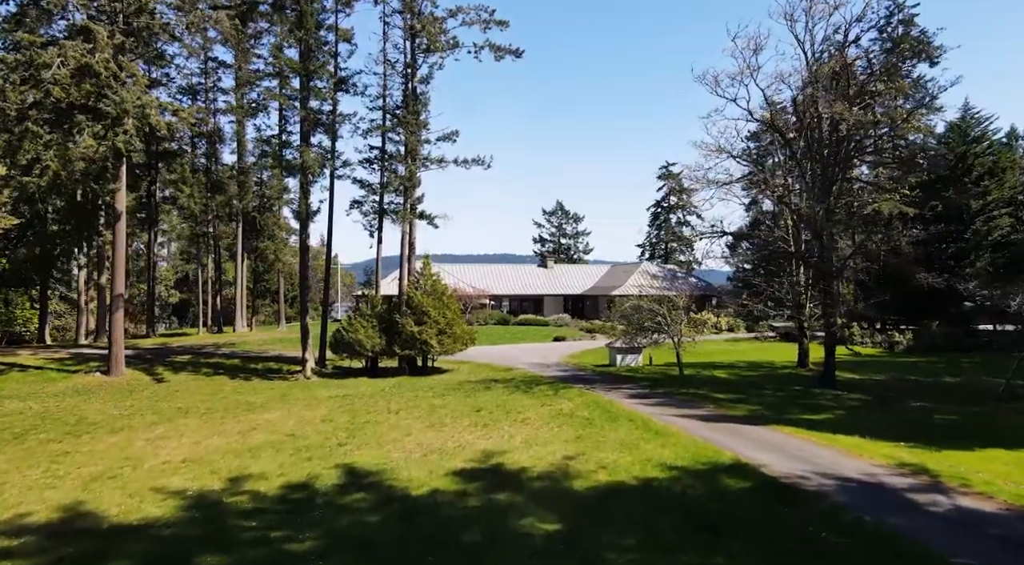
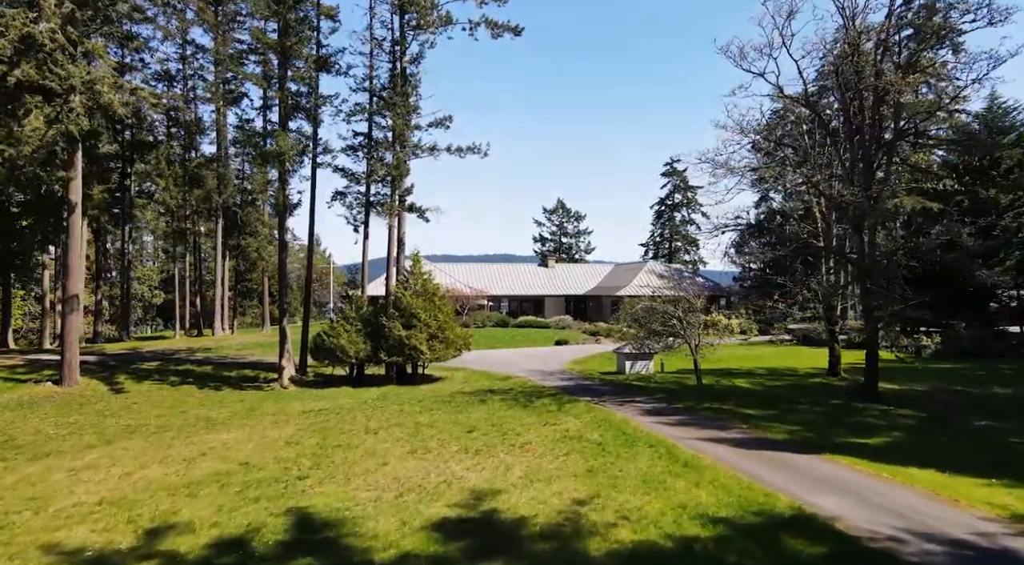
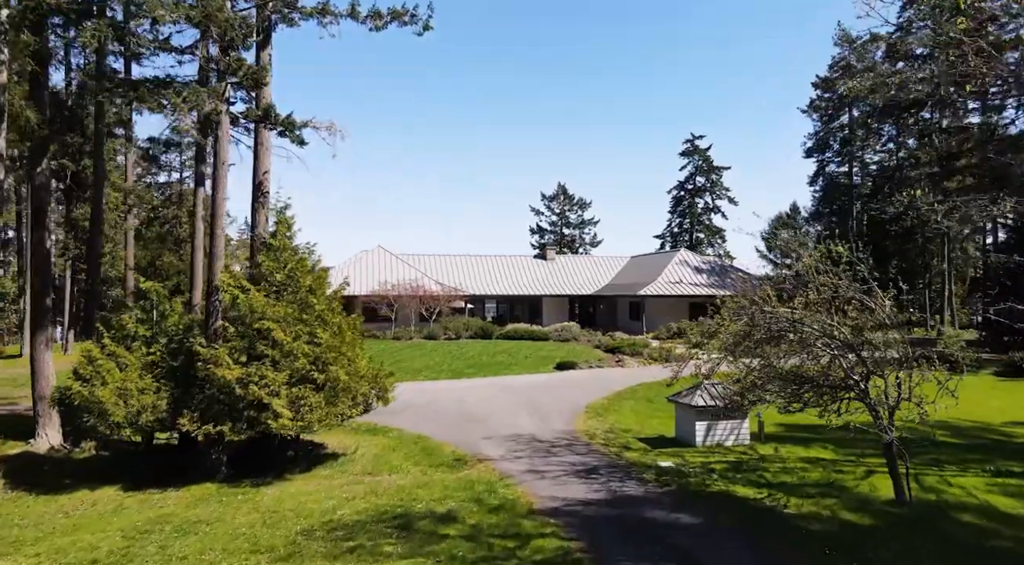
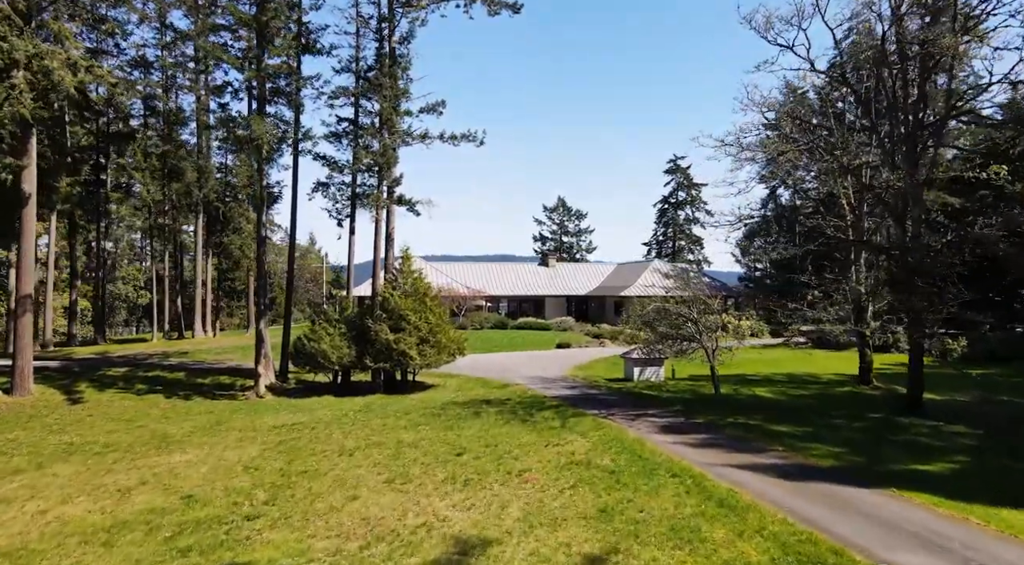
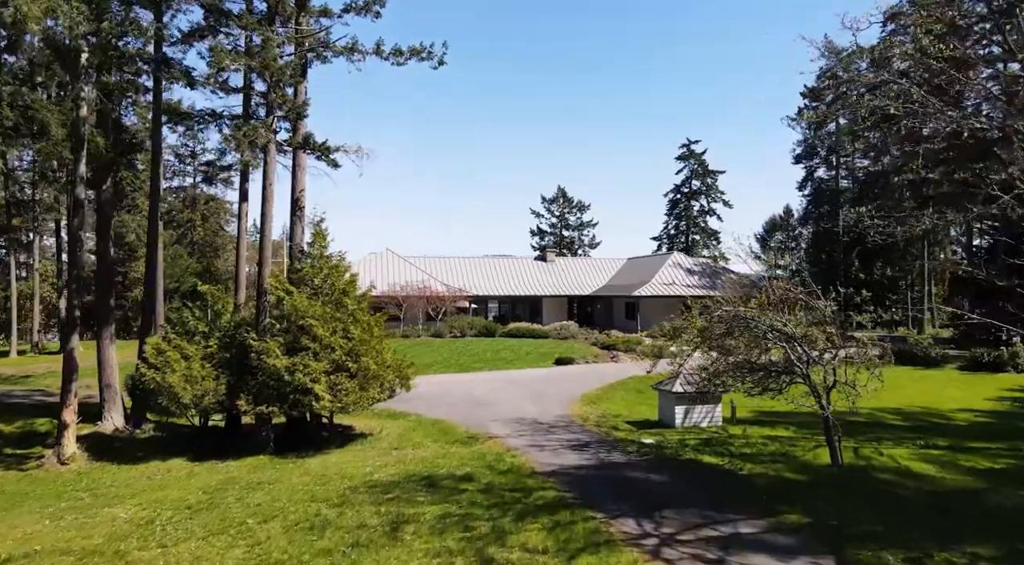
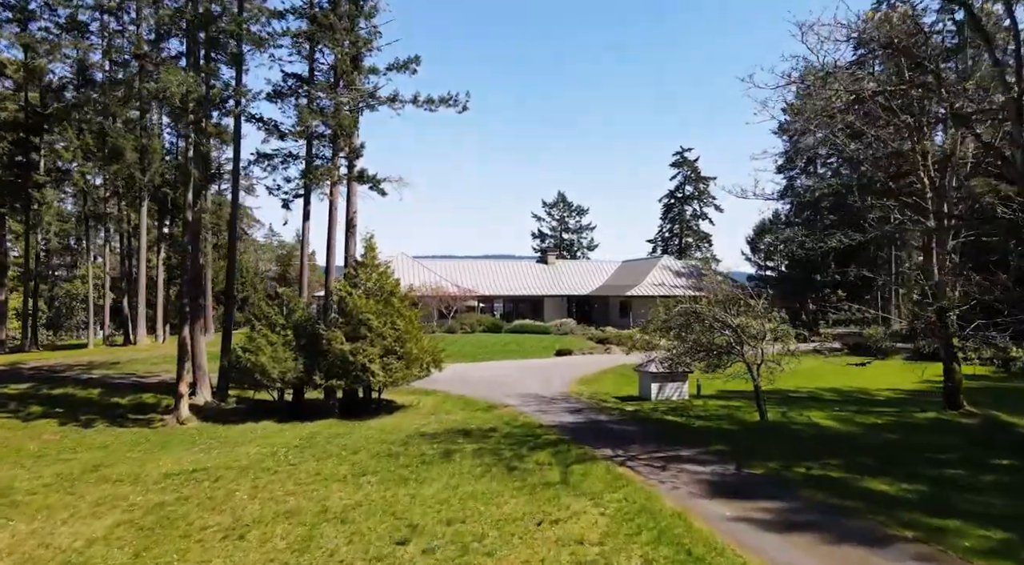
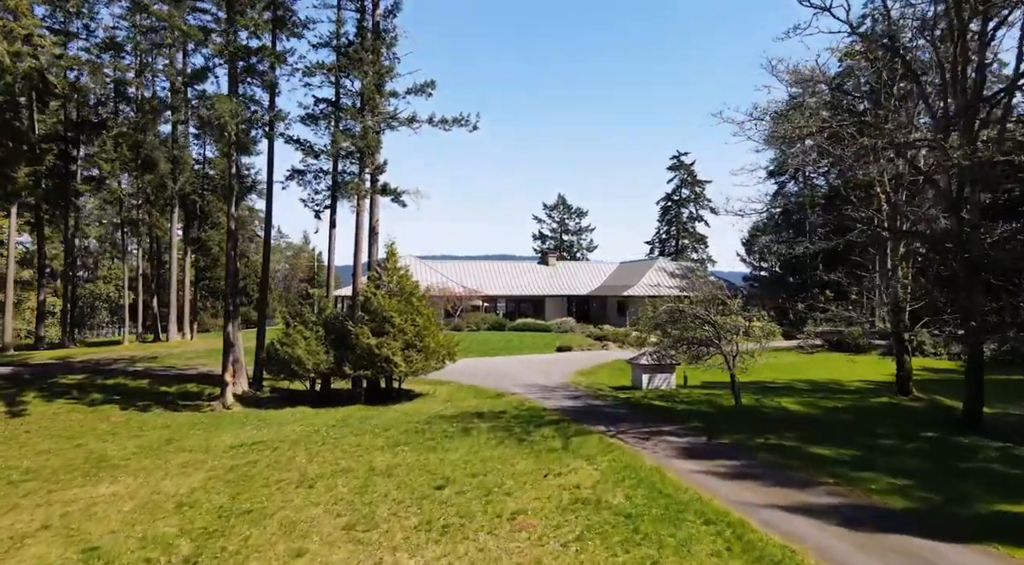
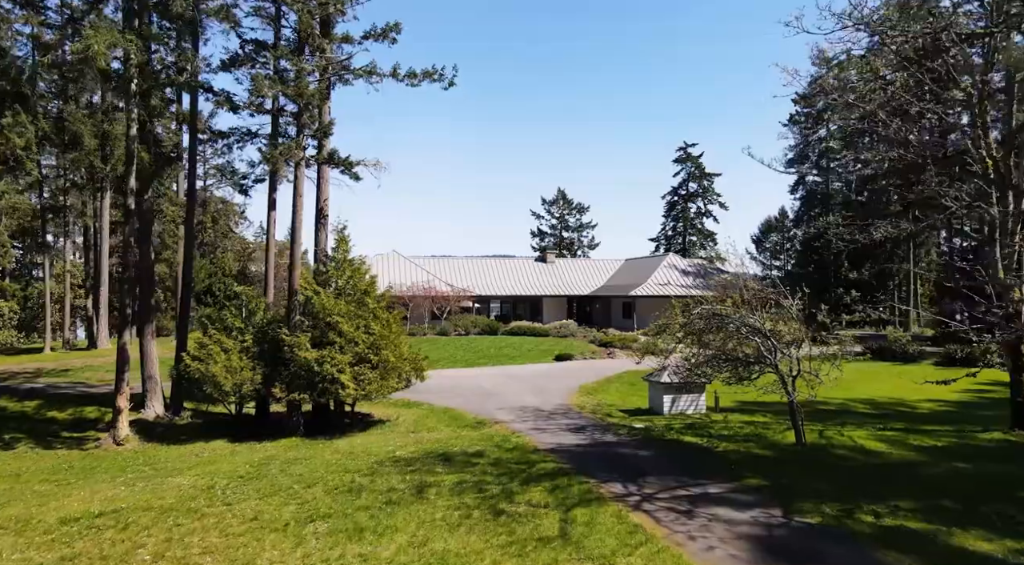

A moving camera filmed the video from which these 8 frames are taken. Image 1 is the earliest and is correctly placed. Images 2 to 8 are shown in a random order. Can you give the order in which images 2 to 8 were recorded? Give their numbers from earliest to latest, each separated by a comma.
2, 4, 7, 6, 8, 5, 3
